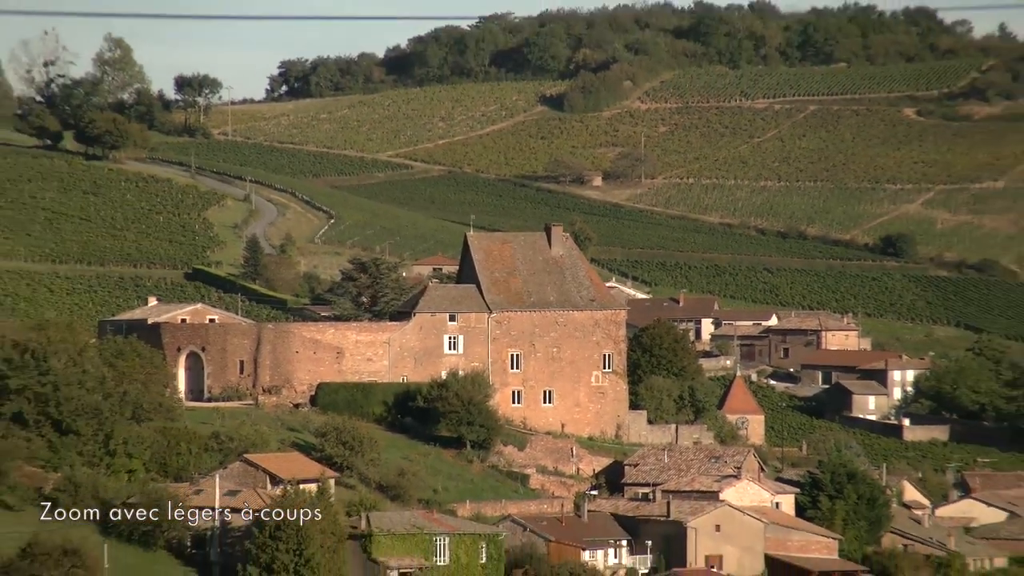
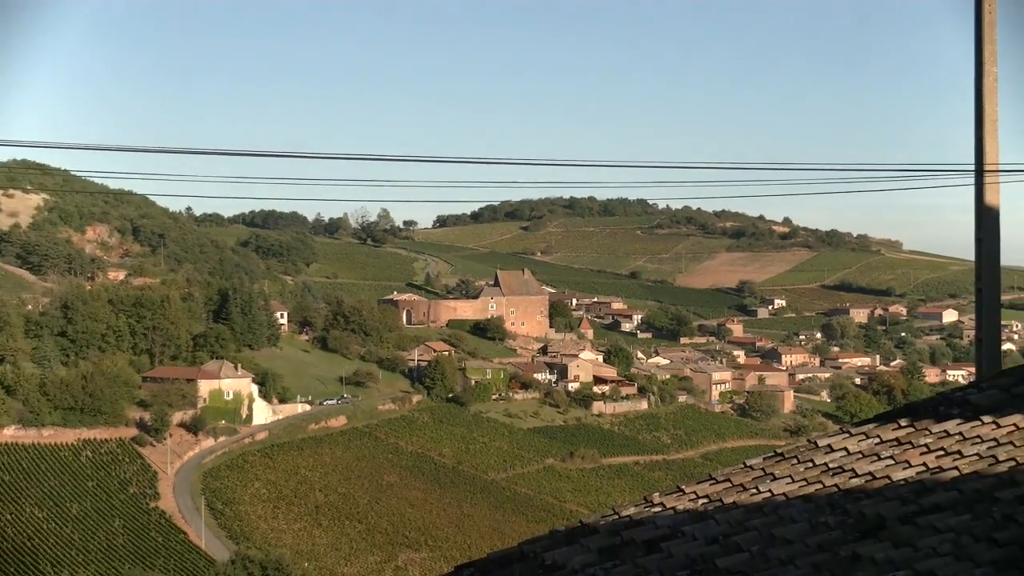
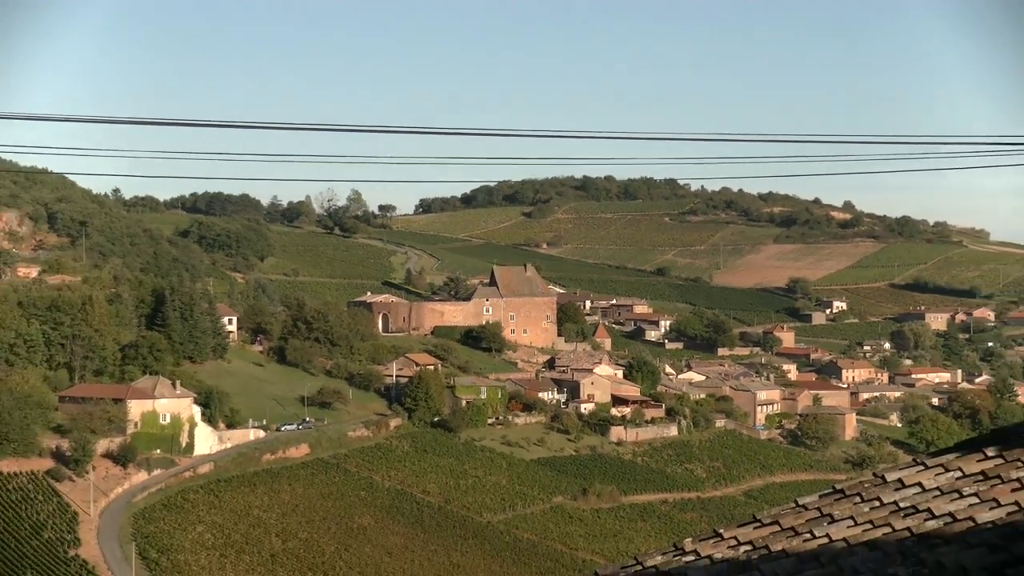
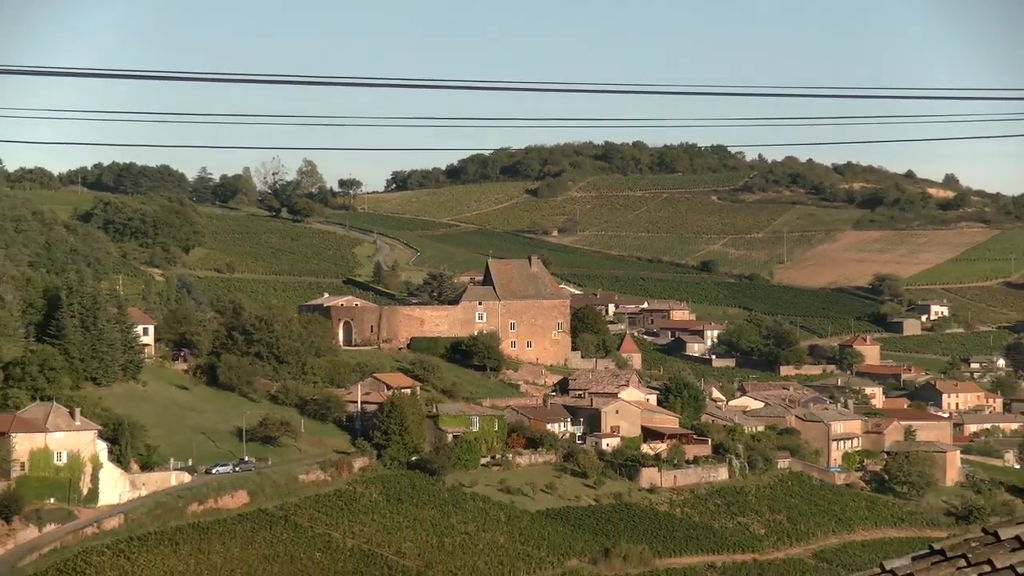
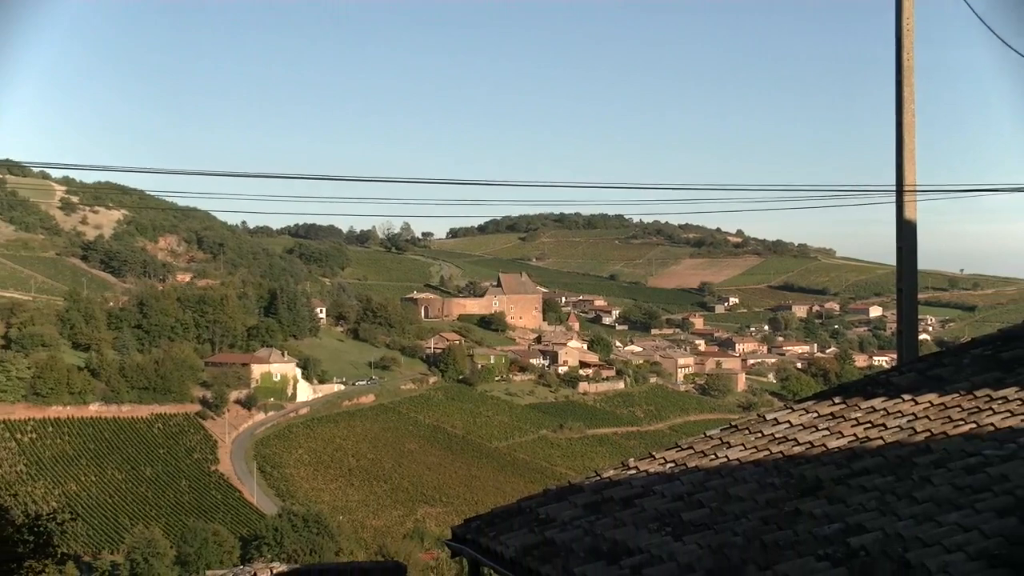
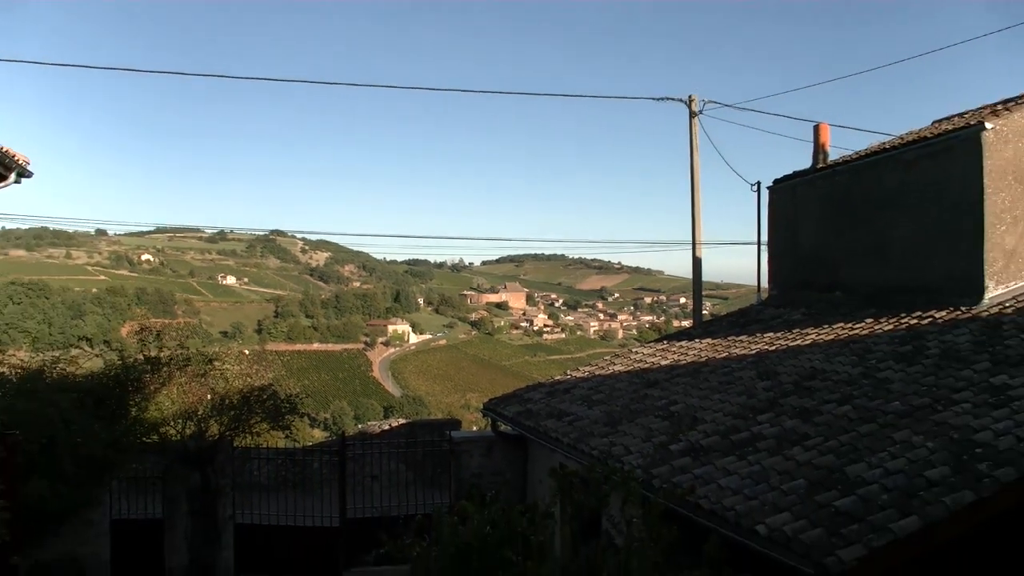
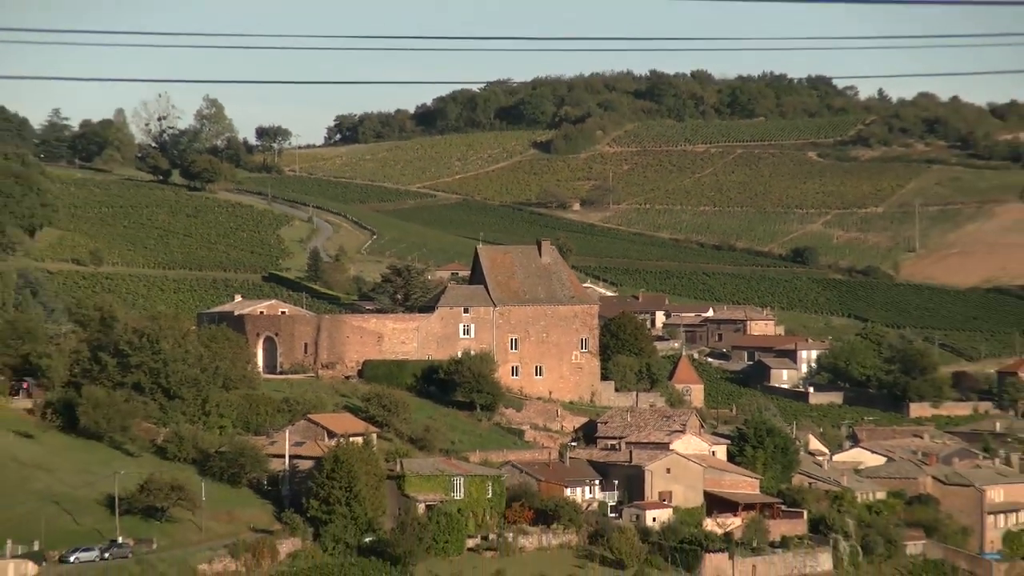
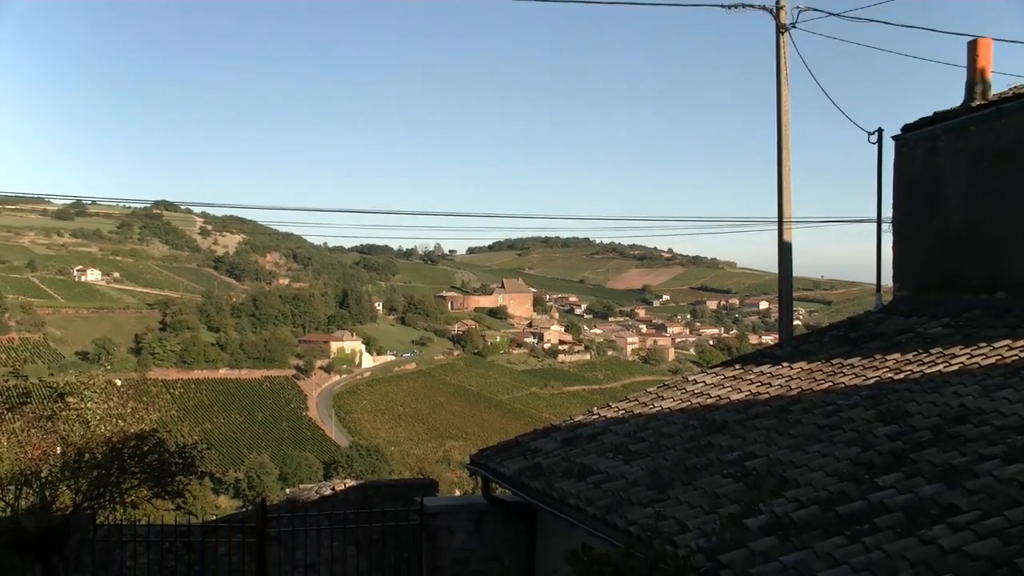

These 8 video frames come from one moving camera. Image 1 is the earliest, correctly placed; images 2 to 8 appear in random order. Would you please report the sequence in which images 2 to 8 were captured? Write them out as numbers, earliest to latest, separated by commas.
7, 4, 3, 2, 5, 8, 6
